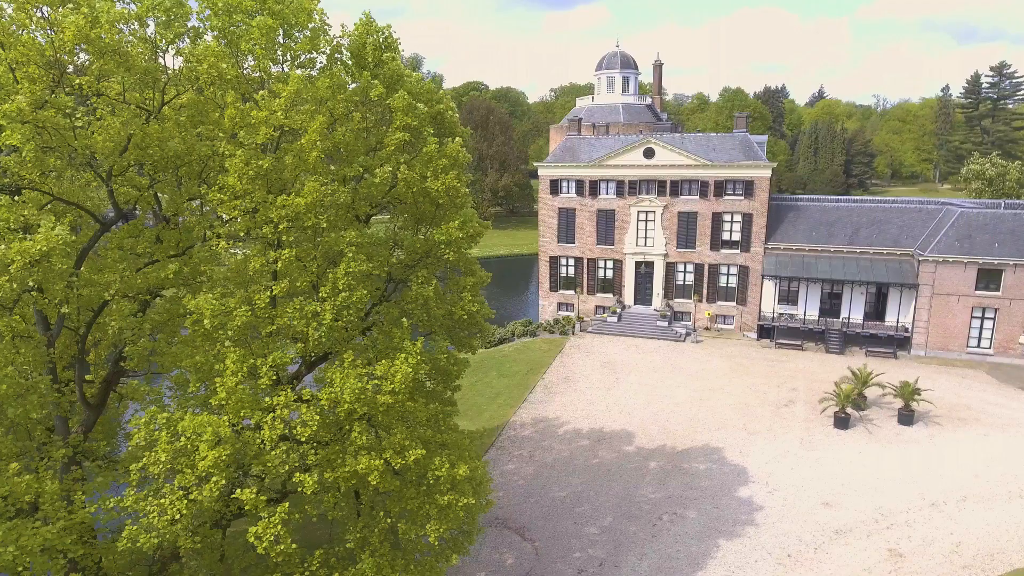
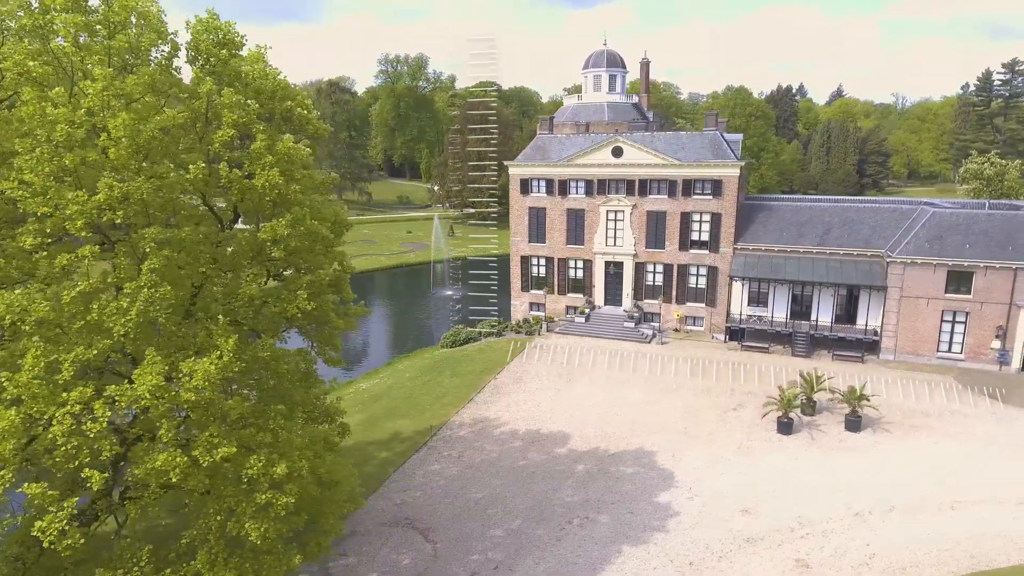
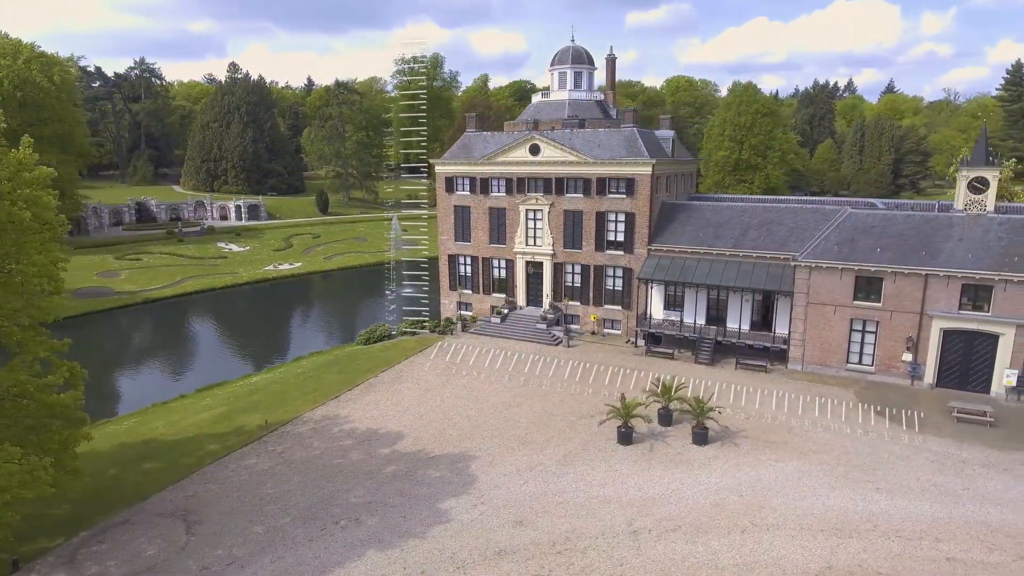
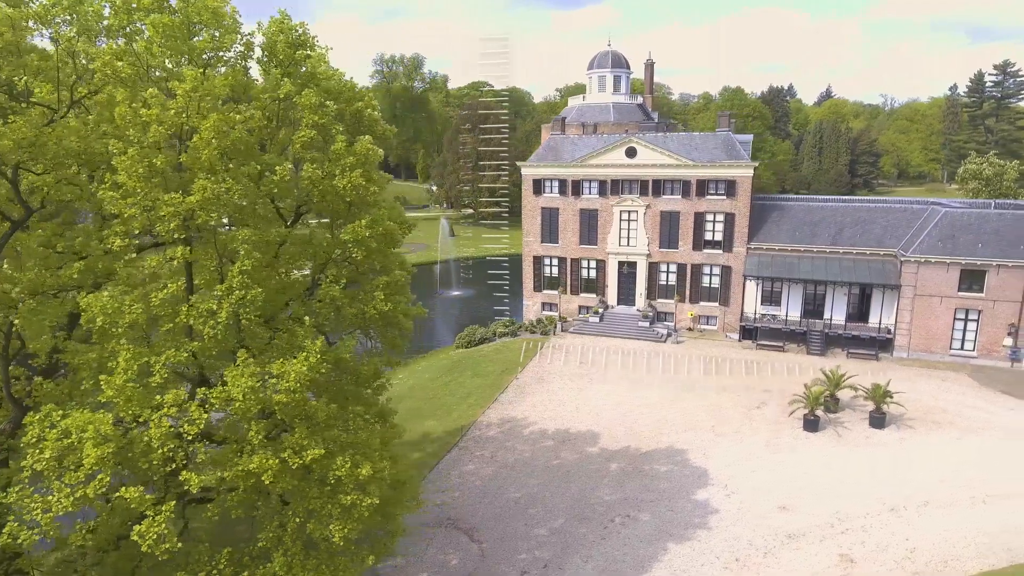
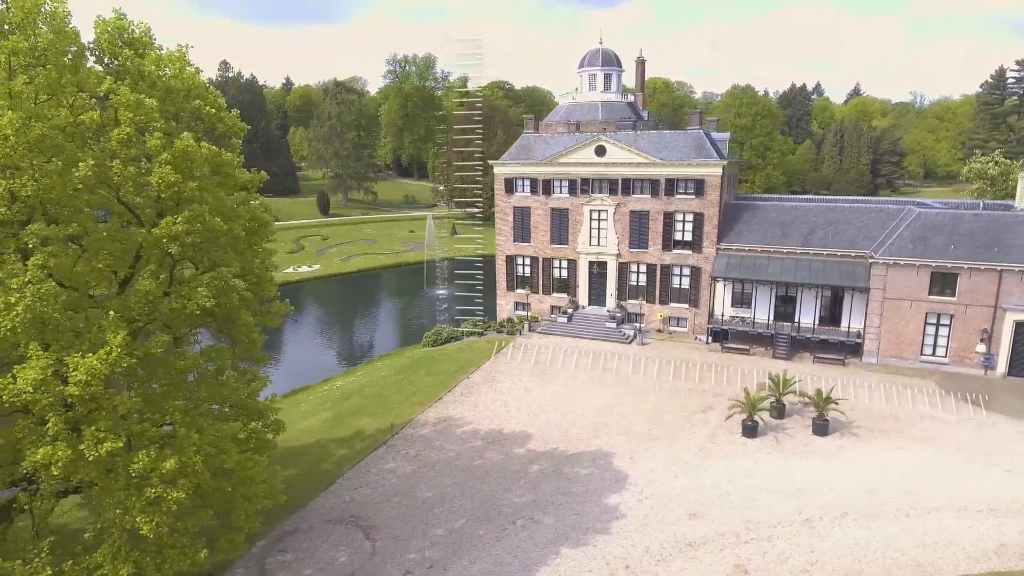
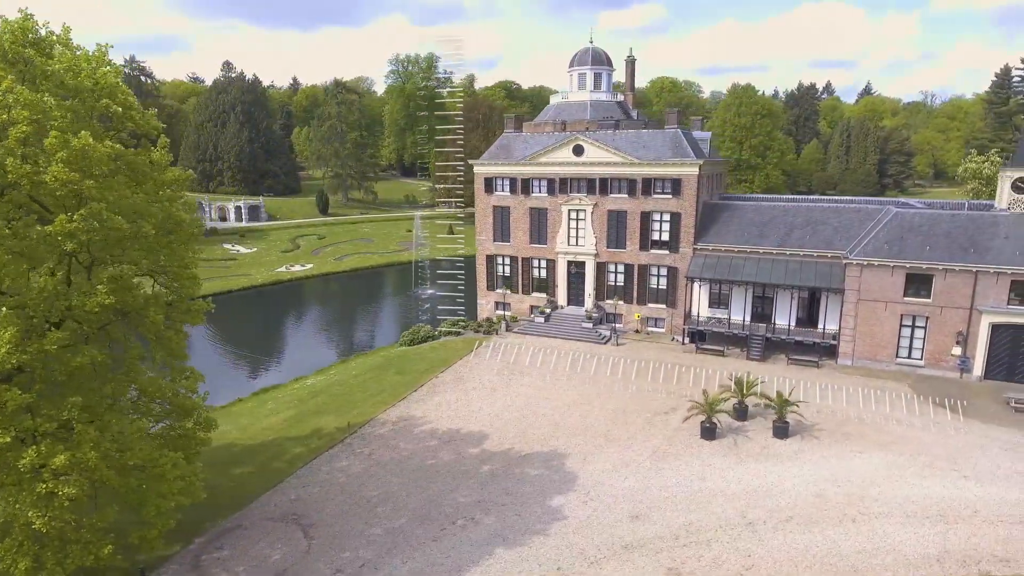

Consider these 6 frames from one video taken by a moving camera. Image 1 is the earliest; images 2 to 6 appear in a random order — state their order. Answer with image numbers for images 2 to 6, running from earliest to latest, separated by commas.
4, 2, 5, 6, 3
